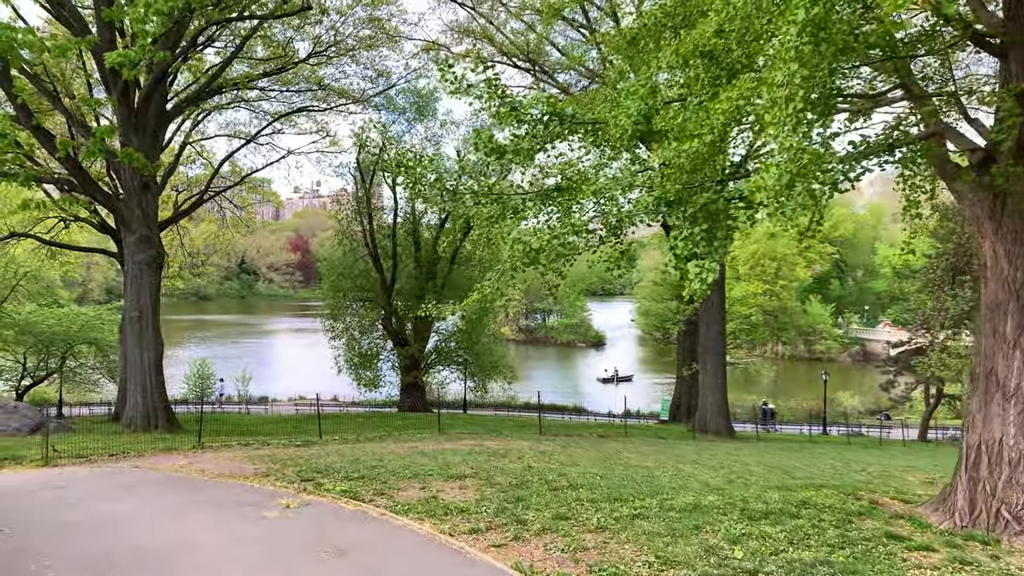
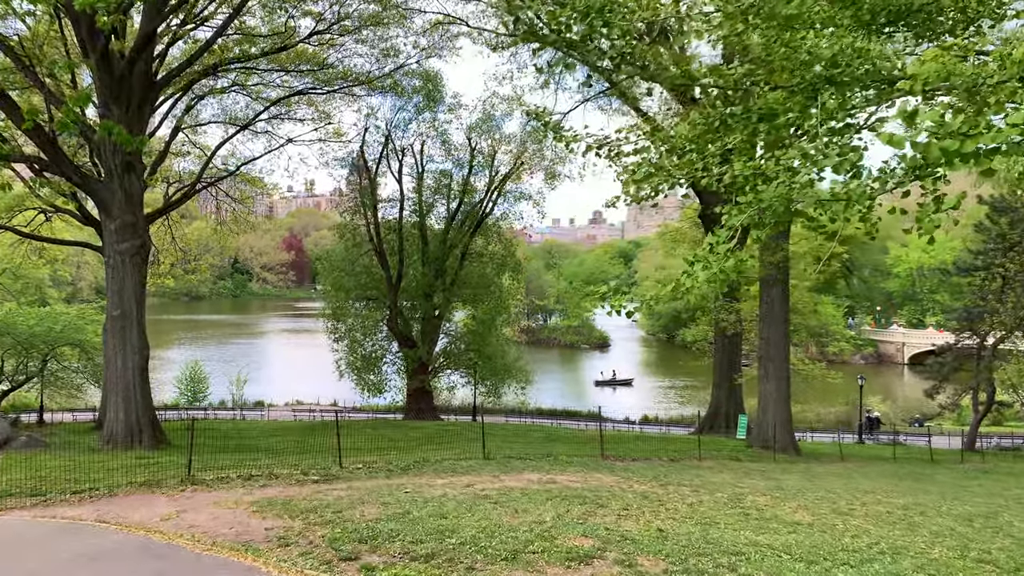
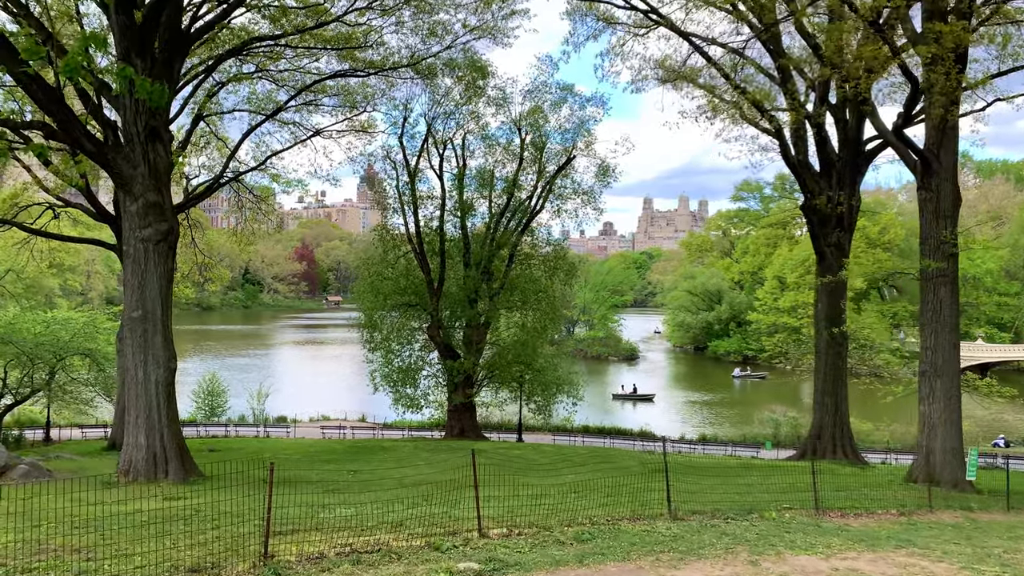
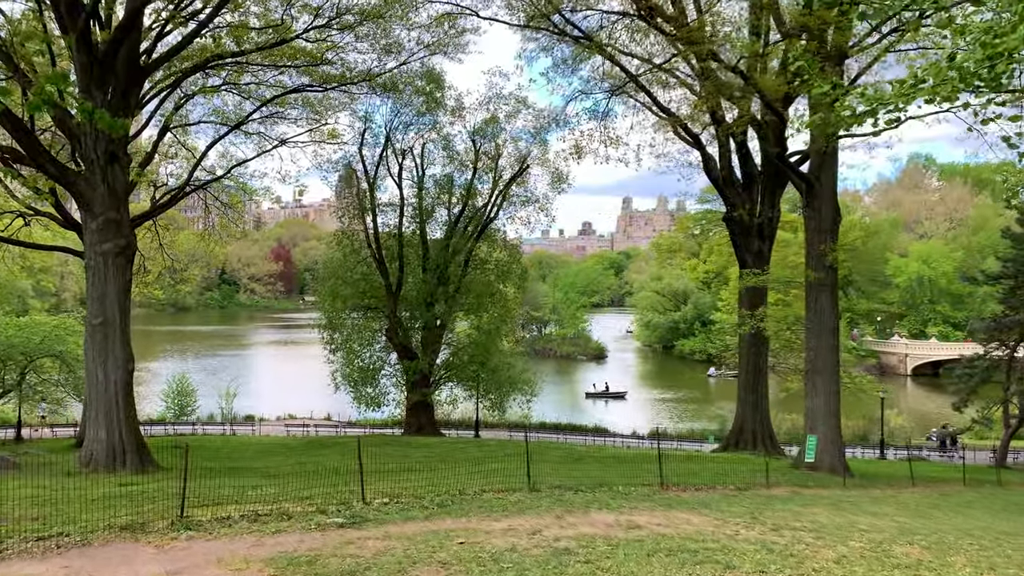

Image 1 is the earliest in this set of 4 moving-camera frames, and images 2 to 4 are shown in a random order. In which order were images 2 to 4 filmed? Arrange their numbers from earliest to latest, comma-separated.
2, 4, 3
